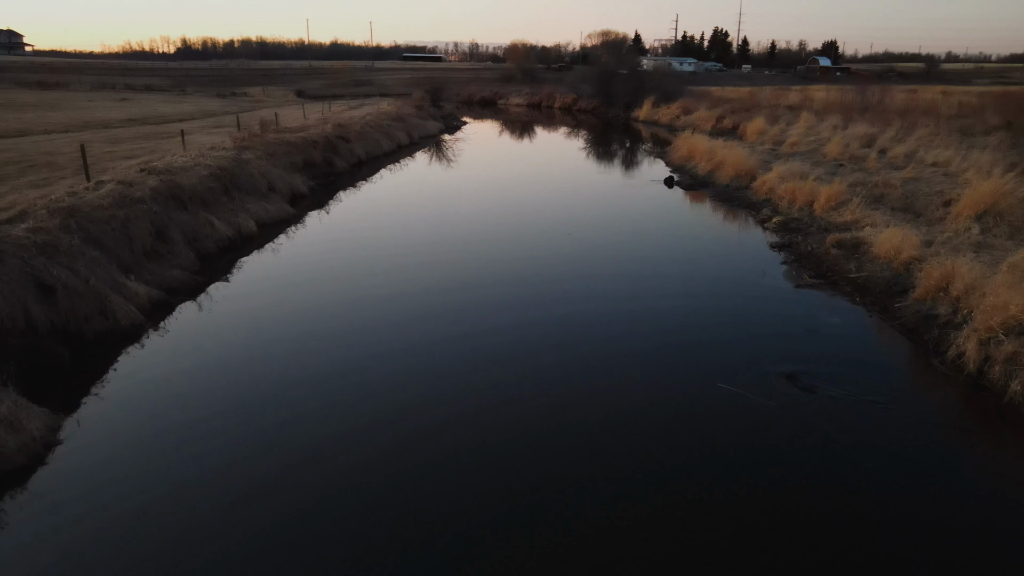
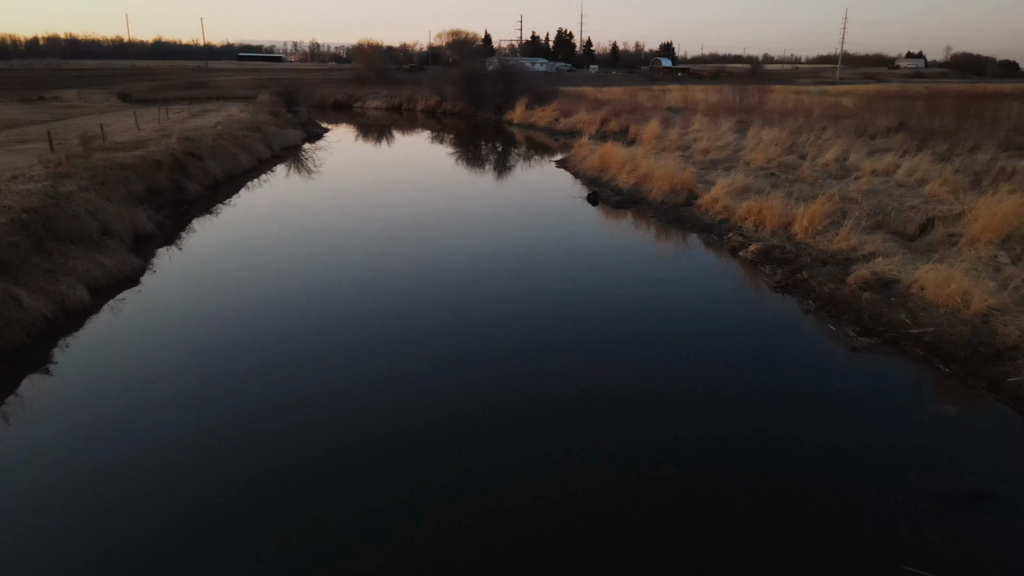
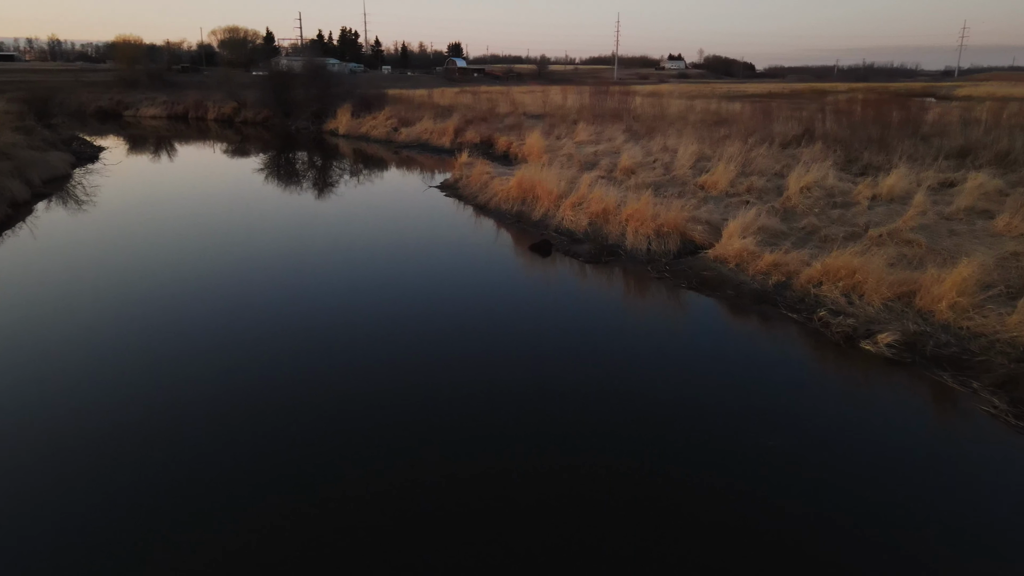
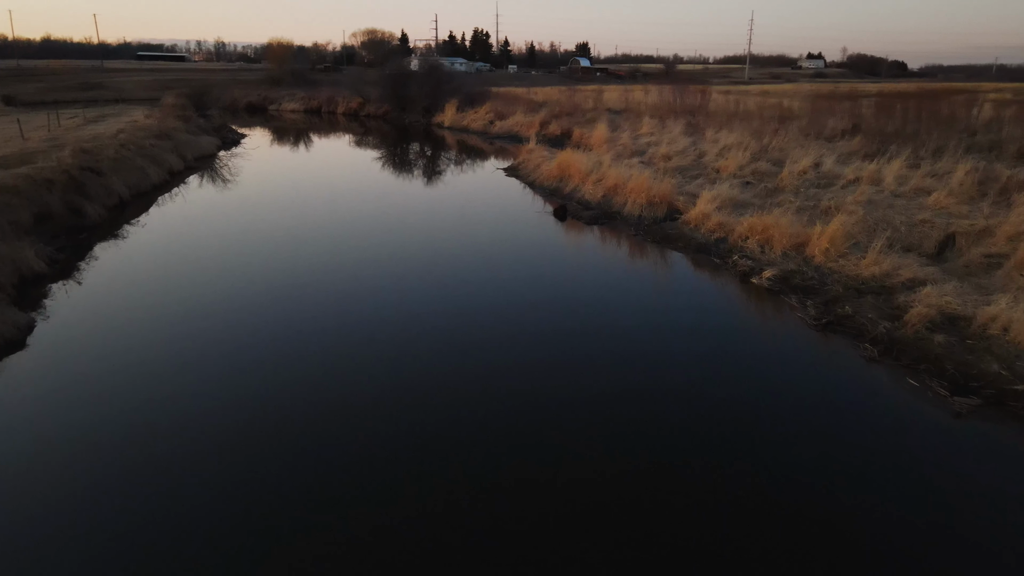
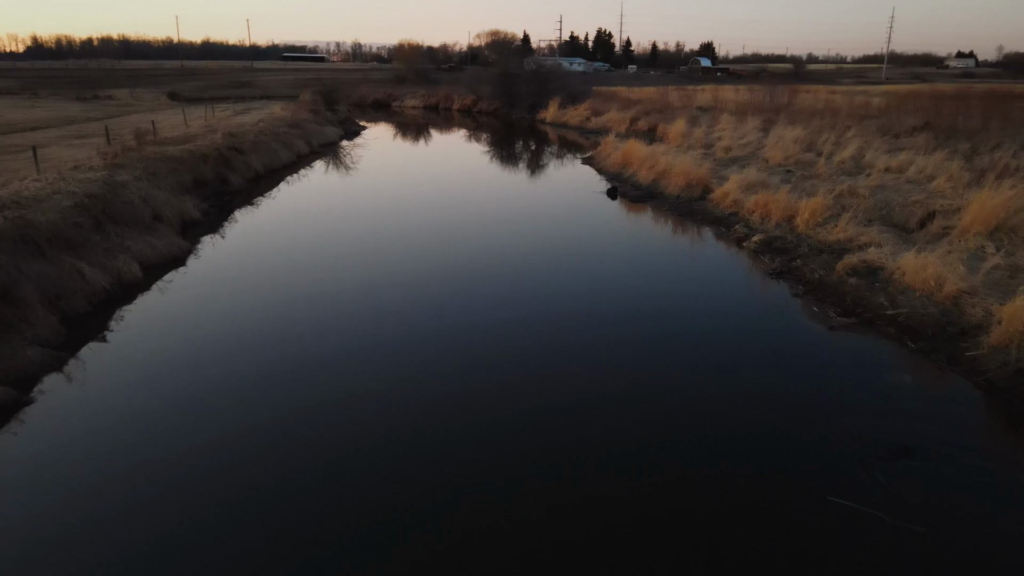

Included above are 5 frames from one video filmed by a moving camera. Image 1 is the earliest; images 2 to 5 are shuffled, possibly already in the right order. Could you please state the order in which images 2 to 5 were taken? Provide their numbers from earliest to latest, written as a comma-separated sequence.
5, 2, 4, 3
